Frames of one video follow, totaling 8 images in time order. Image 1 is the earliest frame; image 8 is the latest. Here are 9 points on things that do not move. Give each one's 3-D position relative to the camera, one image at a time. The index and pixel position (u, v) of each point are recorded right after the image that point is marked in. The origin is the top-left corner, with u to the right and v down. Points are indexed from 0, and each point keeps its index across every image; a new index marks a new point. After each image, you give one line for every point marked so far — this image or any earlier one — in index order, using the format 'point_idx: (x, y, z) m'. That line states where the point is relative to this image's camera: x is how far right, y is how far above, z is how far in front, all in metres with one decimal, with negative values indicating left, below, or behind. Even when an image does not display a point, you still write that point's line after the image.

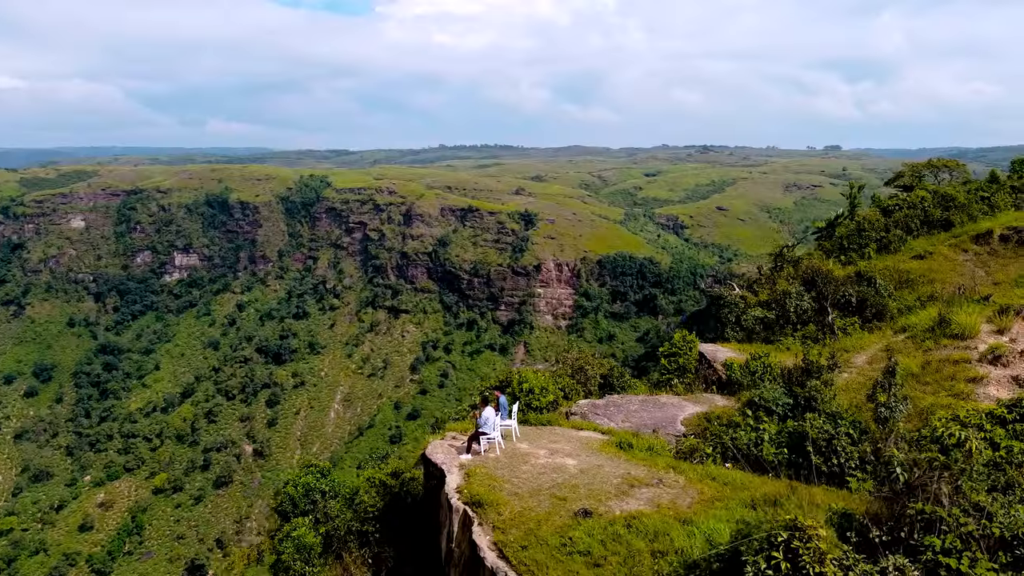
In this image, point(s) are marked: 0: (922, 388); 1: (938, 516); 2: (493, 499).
0: (+5.7, -1.4, +11.2) m
1: (+3.2, -1.8, +6.1) m
2: (-0.2, -2.2, +8.4) m
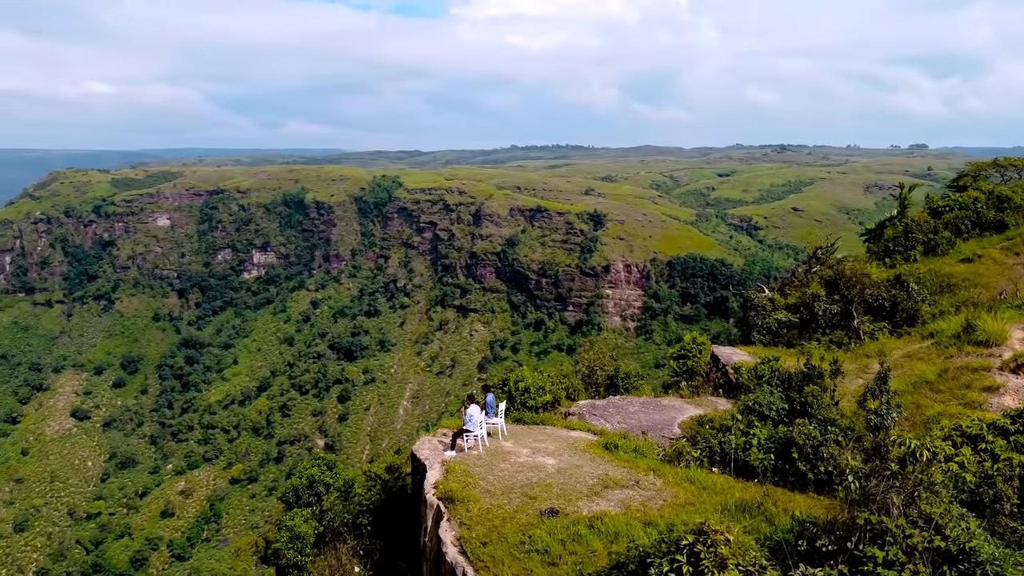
0: (+5.7, -1.5, +10.8) m
1: (+2.7, -1.8, +5.9) m
2: (-0.5, -2.2, +8.5) m
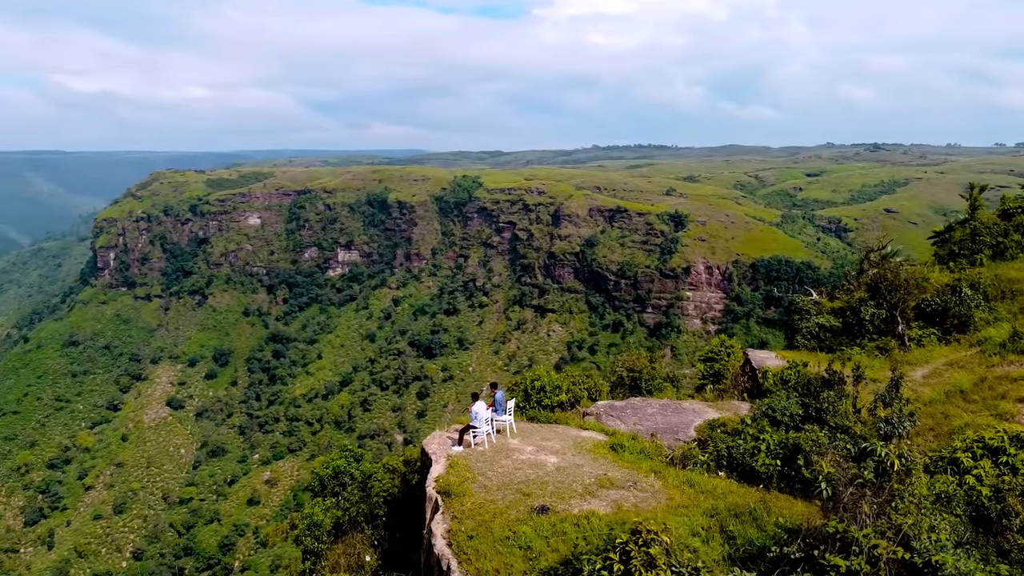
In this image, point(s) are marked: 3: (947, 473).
0: (+5.8, -1.5, +10.3) m
1: (+2.4, -1.8, +5.8) m
2: (-0.5, -2.2, +8.6) m
3: (+4.7, -2.0, +8.7) m
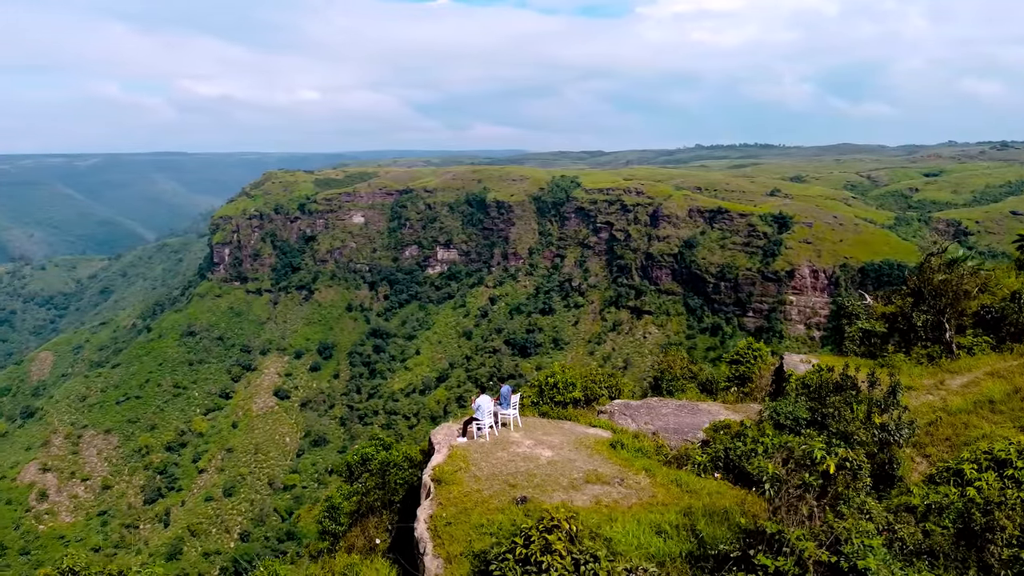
0: (+5.9, -1.6, +9.8) m
1: (+2.0, -1.8, +5.8) m
2: (-0.7, -2.1, +8.9) m
3: (+4.6, -2.0, +8.3) m
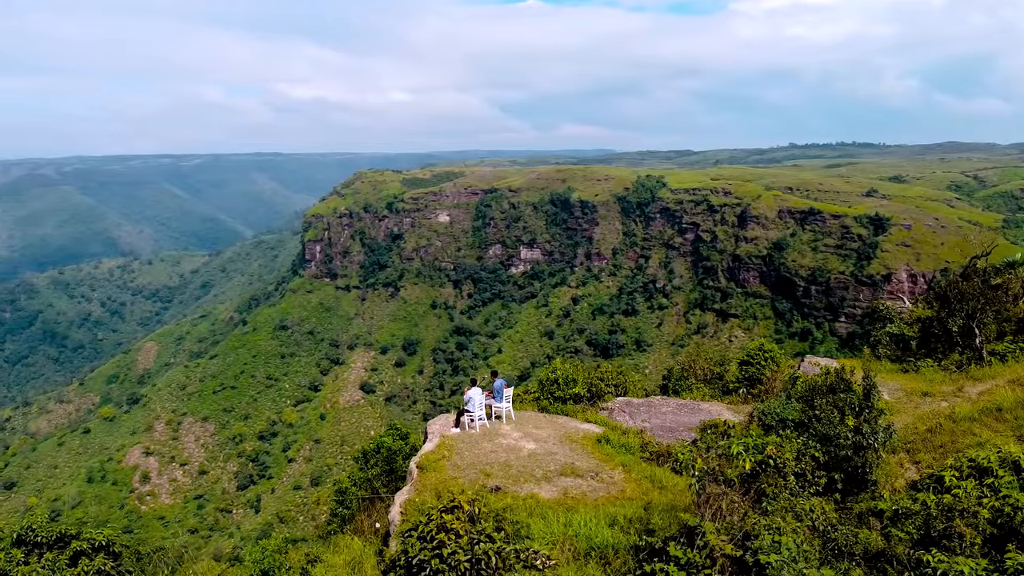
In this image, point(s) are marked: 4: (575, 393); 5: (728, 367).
0: (+5.7, -1.6, +9.5) m
1: (+1.4, -1.8, +5.8) m
2: (-0.9, -2.1, +9.3) m
3: (+4.2, -2.1, +8.1) m
4: (+1.0, -1.6, +12.0) m
5: (+3.5, -1.3, +13.4) m
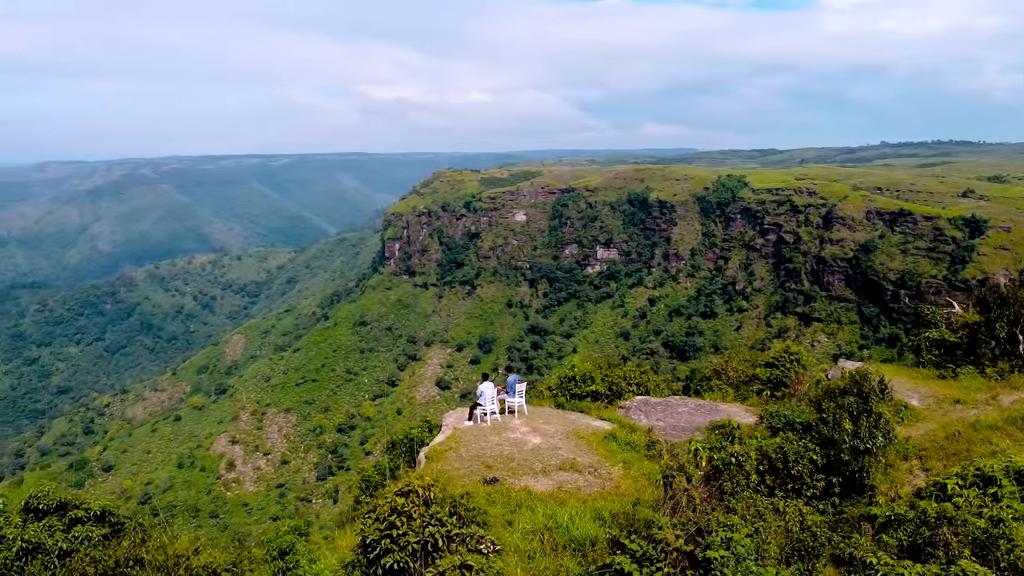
0: (+5.7, -1.7, +9.1) m
1: (+1.1, -1.8, +5.9) m
2: (-0.9, -2.0, +9.6) m
3: (+4.2, -2.1, +7.9) m
4: (+1.2, -1.5, +12.1) m
5: (+4.0, -1.3, +13.2) m
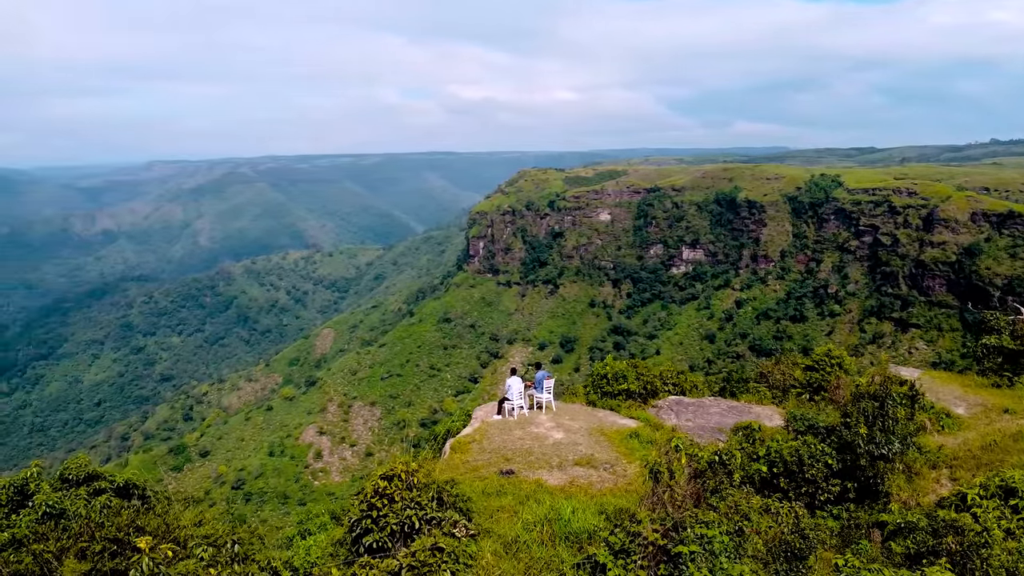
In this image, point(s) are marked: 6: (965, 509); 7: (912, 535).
0: (+5.9, -1.7, +8.7) m
1: (+0.9, -1.7, +6.0) m
2: (-0.6, -2.0, +9.8) m
3: (+4.2, -2.1, +7.7) m
4: (+1.8, -1.5, +12.1) m
5: (+4.6, -1.3, +13.0) m
6: (+4.2, -2.1, +7.5) m
7: (+3.5, -2.2, +7.0) m
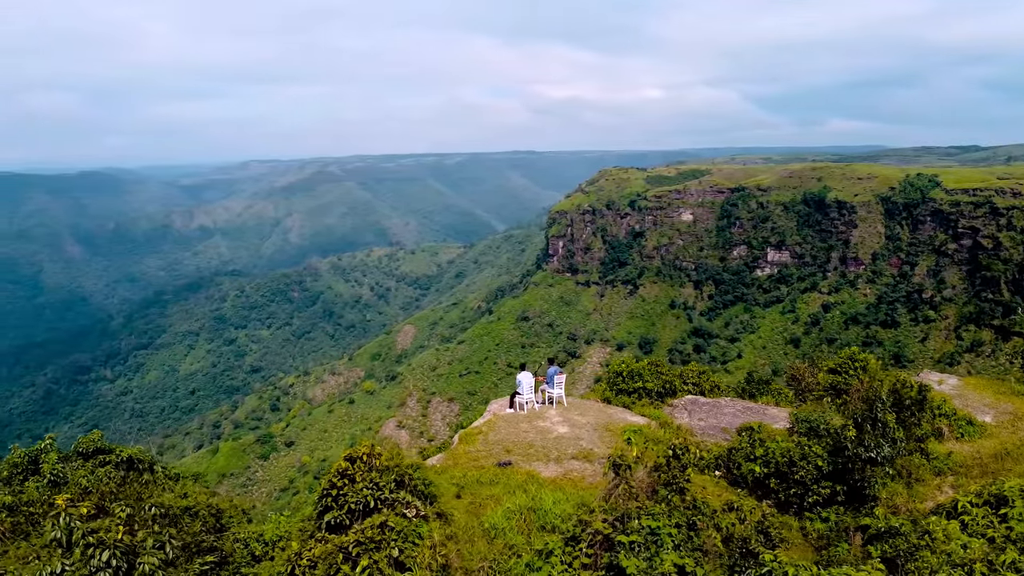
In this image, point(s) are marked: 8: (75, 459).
0: (+5.8, -1.8, +8.4) m
1: (+0.6, -1.7, +6.2) m
2: (-0.6, -1.9, +10.1) m
3: (+4.0, -2.1, +7.5) m
4: (+2.0, -1.5, +12.2) m
5: (+4.9, -1.4, +12.7) m
6: (+4.0, -2.1, +7.3) m
7: (+3.2, -2.2, +6.9) m
8: (-4.5, -1.8, +8.4) m
